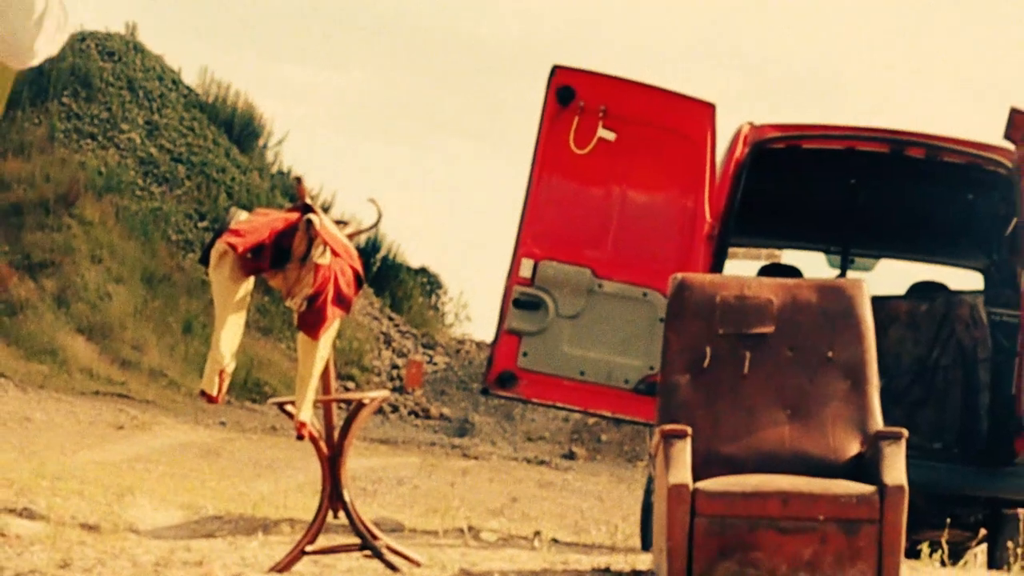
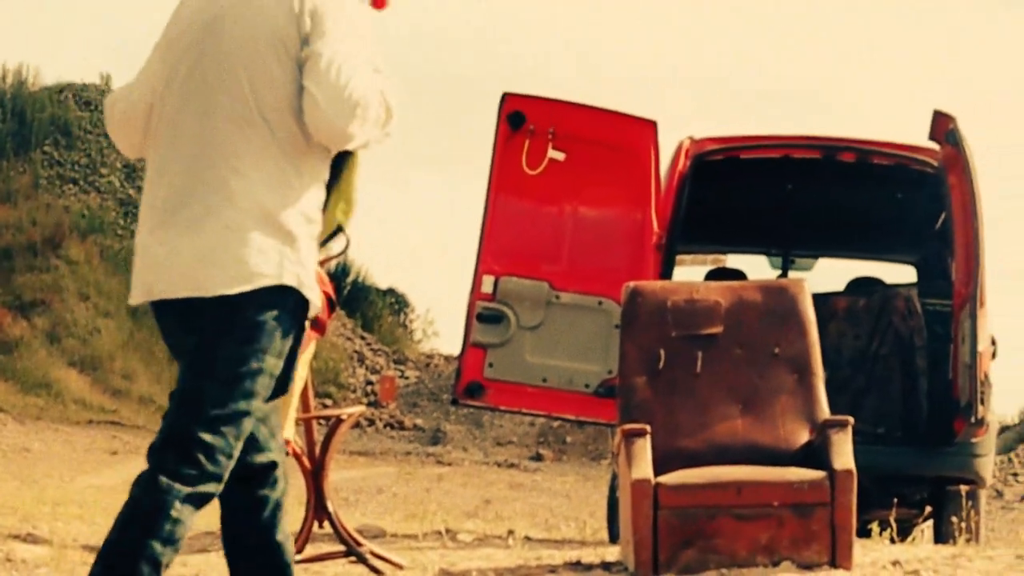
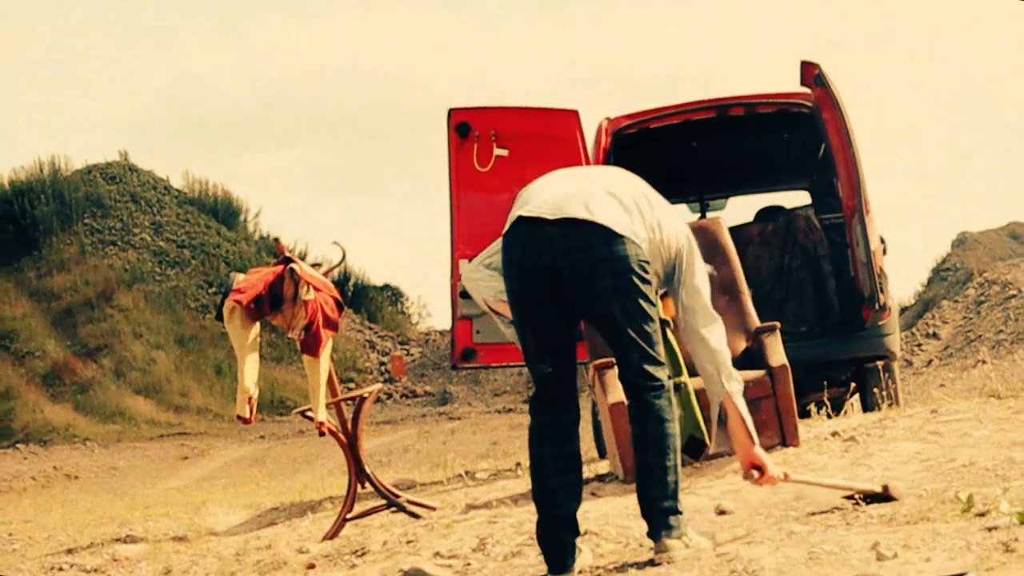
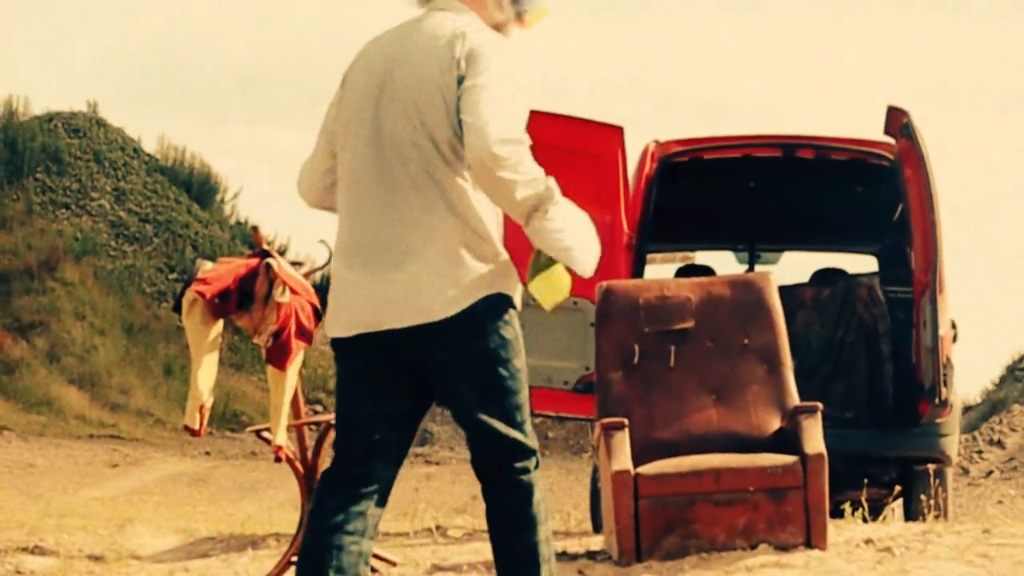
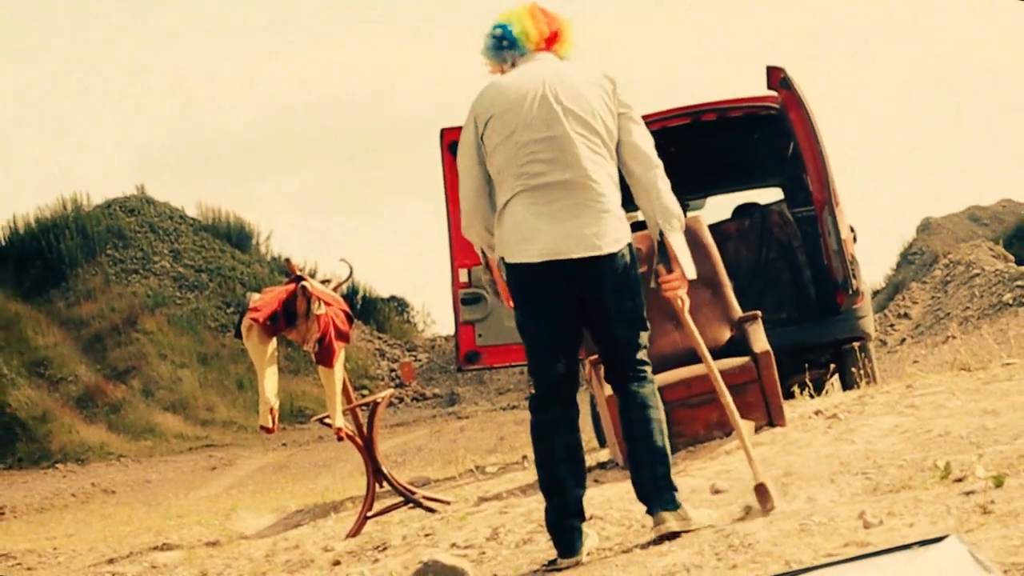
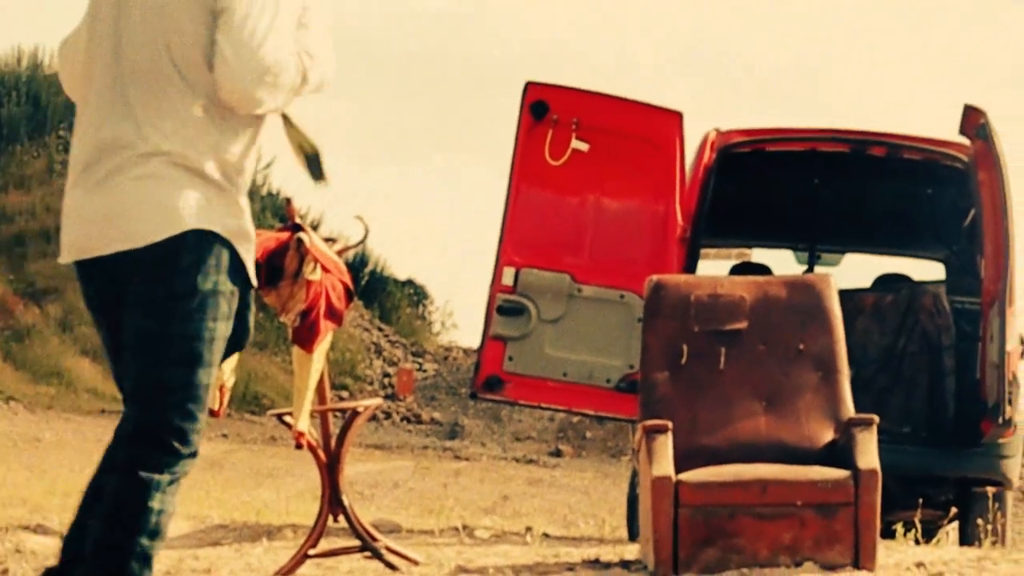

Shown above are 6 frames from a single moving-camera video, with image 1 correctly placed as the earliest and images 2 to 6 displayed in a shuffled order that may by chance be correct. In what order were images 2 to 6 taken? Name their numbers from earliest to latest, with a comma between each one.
6, 2, 4, 3, 5
